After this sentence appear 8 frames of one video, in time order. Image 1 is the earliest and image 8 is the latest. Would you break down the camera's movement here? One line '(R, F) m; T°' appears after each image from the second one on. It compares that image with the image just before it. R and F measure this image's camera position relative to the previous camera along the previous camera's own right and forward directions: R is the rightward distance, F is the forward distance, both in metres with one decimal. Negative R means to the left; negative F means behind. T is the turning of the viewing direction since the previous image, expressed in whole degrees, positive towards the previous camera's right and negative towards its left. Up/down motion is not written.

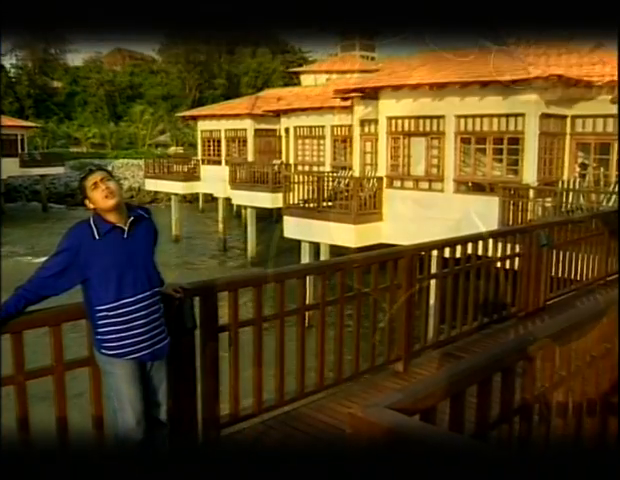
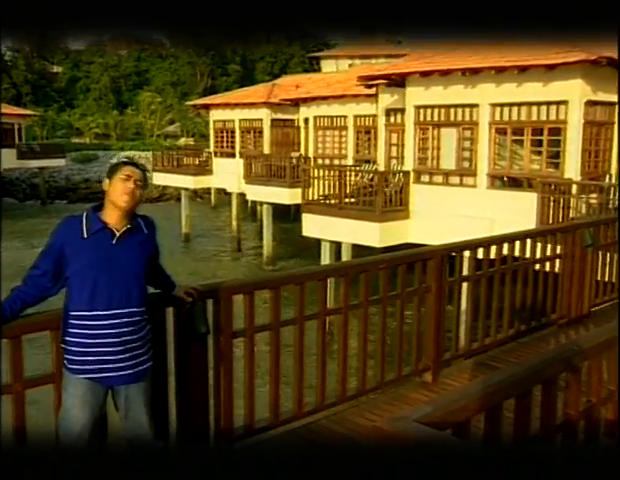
(-0.1, +0.4) m; -1°
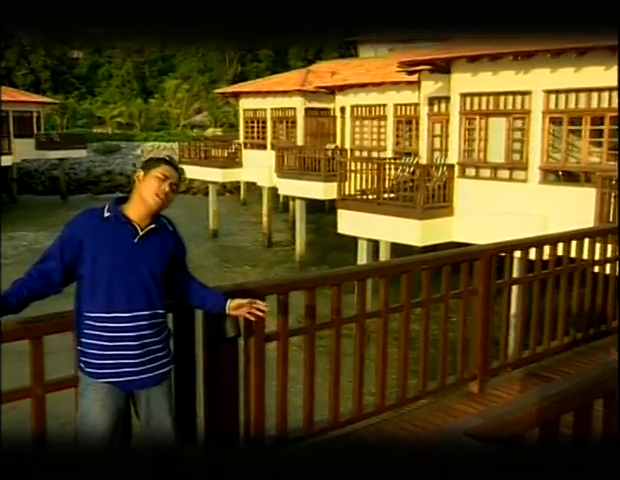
(-0.1, +0.3) m; -2°
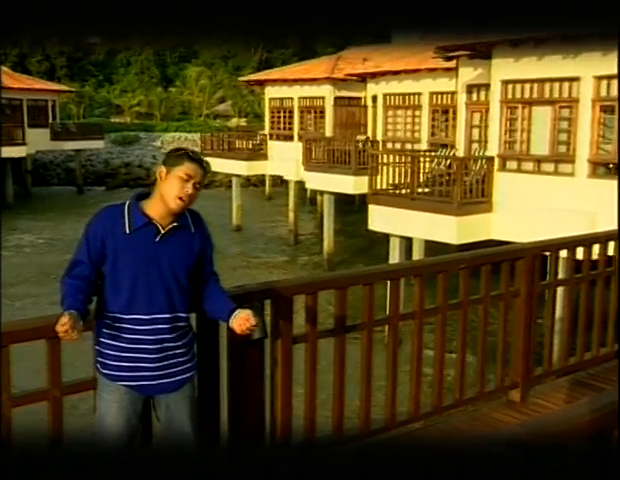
(0.0, +0.2) m; -2°
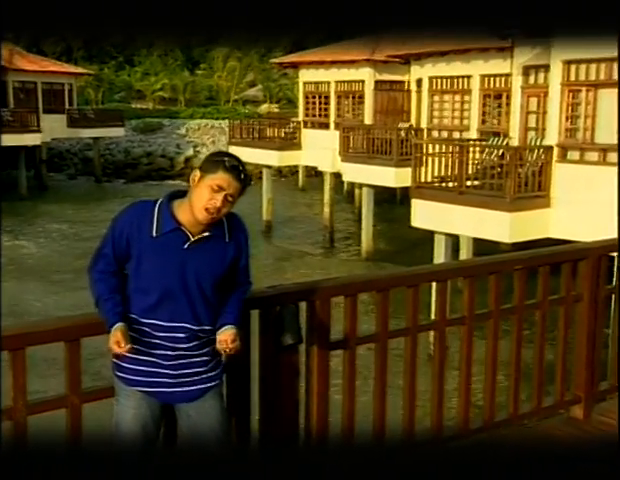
(-0.1, +0.3) m; -2°
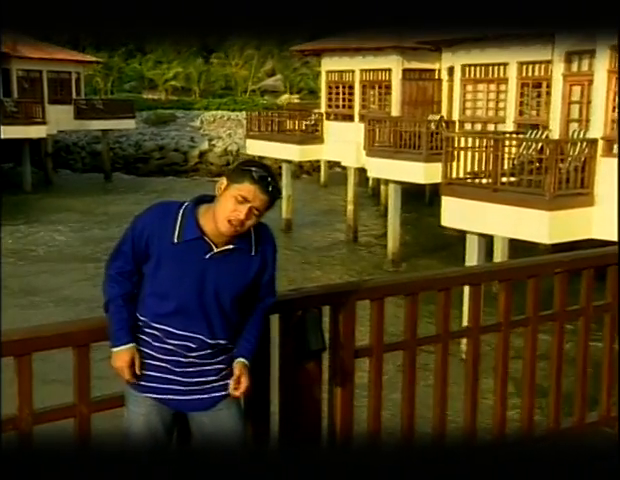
(0.0, +0.2) m; -1°
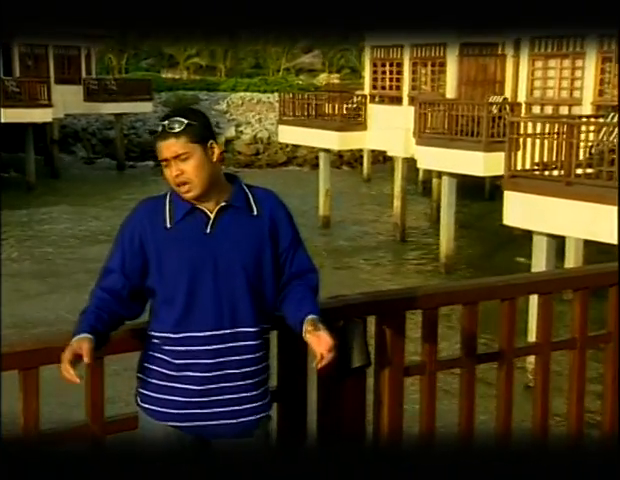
(0.0, +0.4) m; -2°
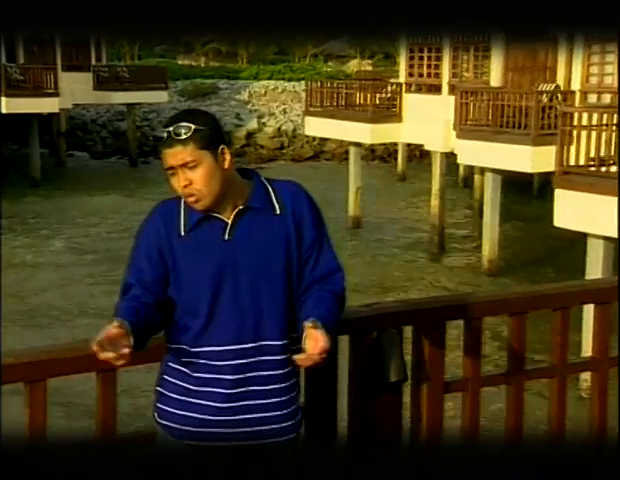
(0.0, +0.3) m; -2°
